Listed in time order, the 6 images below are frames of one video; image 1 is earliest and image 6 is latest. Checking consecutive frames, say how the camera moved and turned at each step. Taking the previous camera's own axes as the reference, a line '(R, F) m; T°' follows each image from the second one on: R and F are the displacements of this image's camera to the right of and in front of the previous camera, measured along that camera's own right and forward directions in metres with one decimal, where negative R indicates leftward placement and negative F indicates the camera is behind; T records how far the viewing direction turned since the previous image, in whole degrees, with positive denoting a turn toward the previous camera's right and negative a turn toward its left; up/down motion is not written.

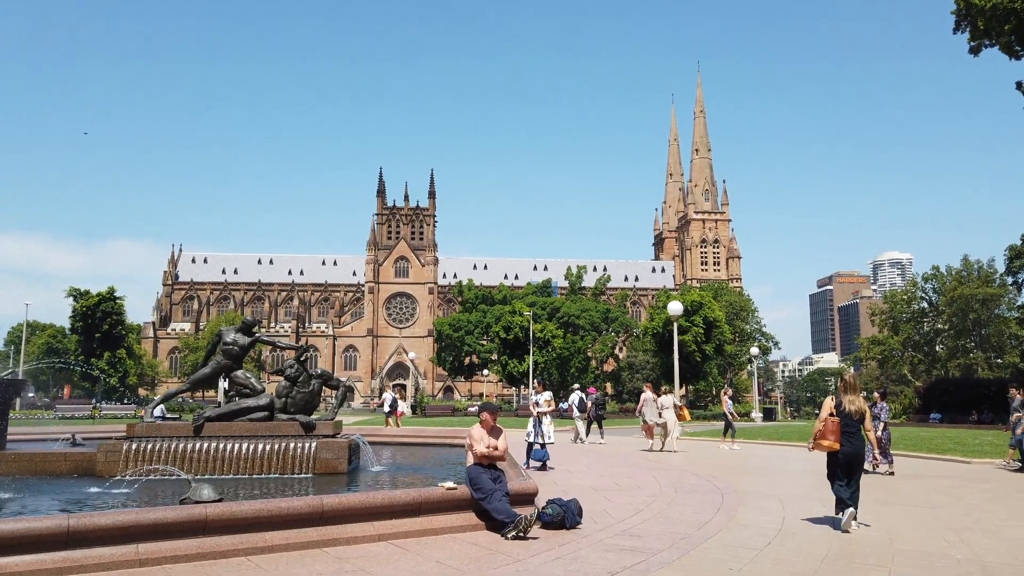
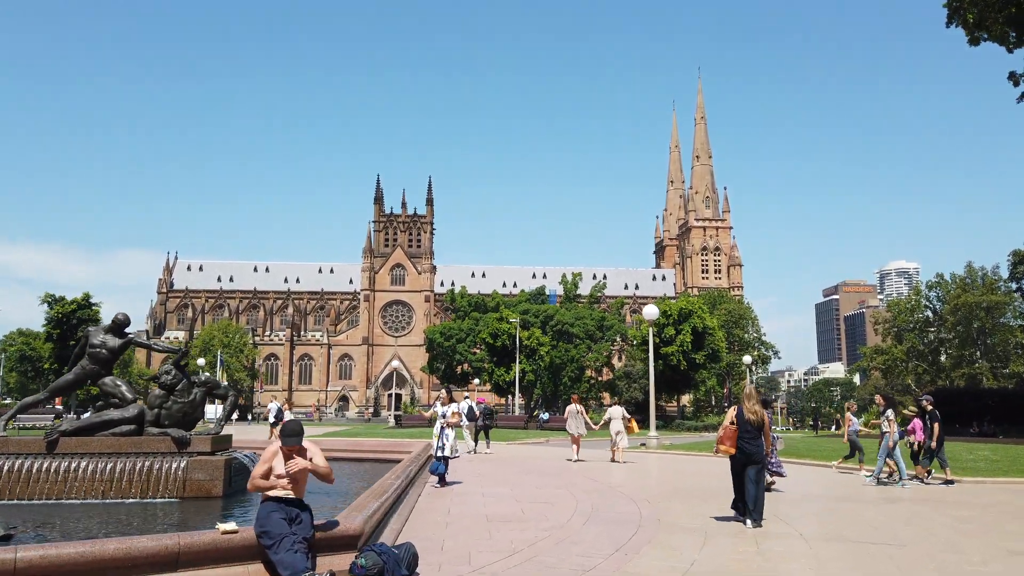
(+1.4, +1.7) m; 0°
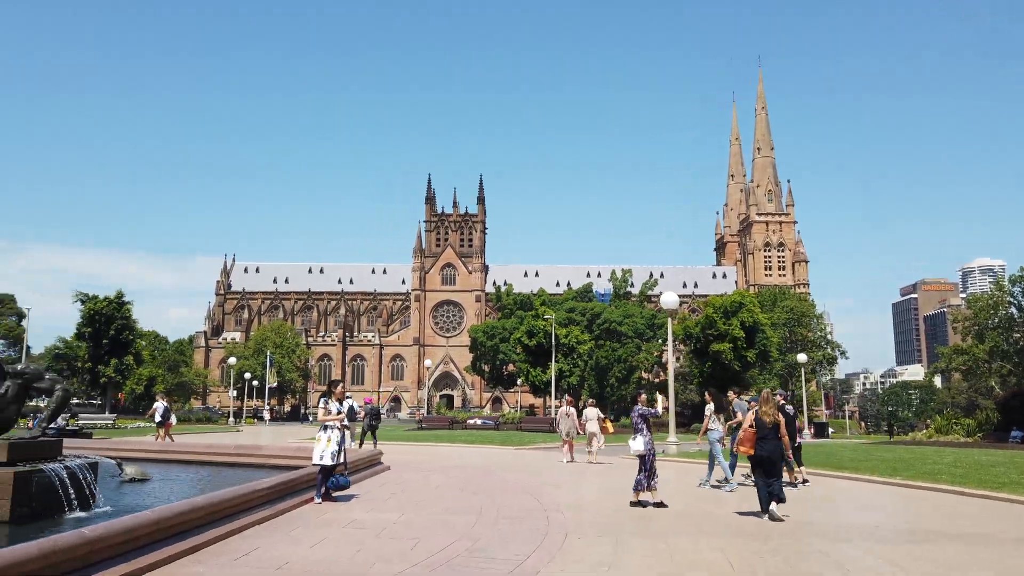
(+2.0, +2.9) m; -5°
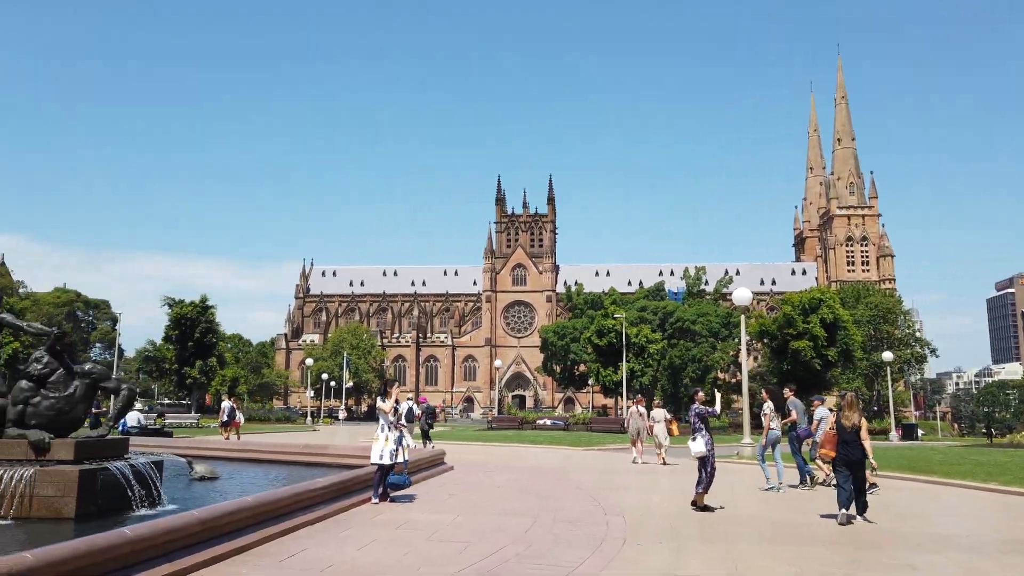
(+0.2, +0.3) m; -6°
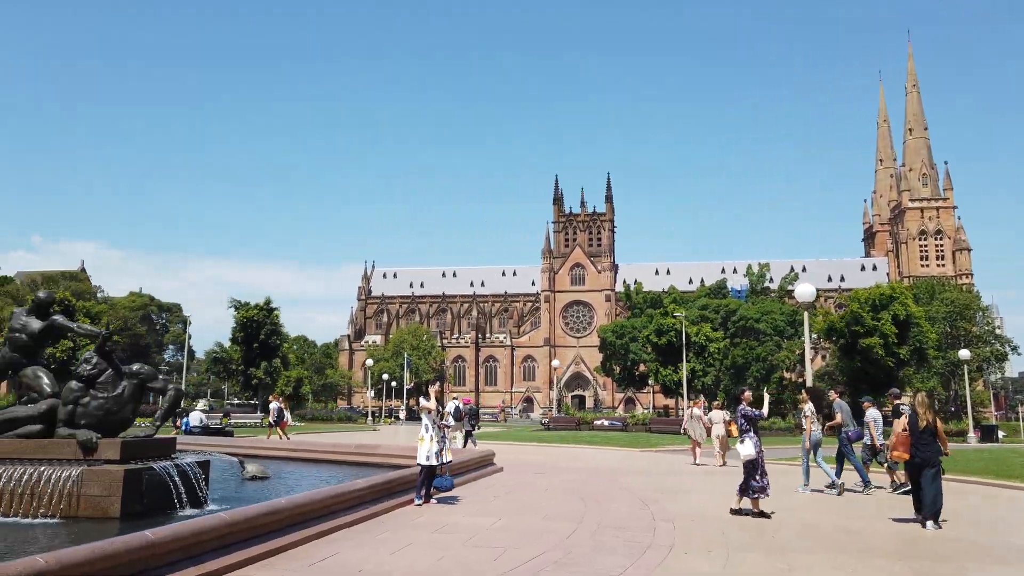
(+0.2, +0.3) m; -5°
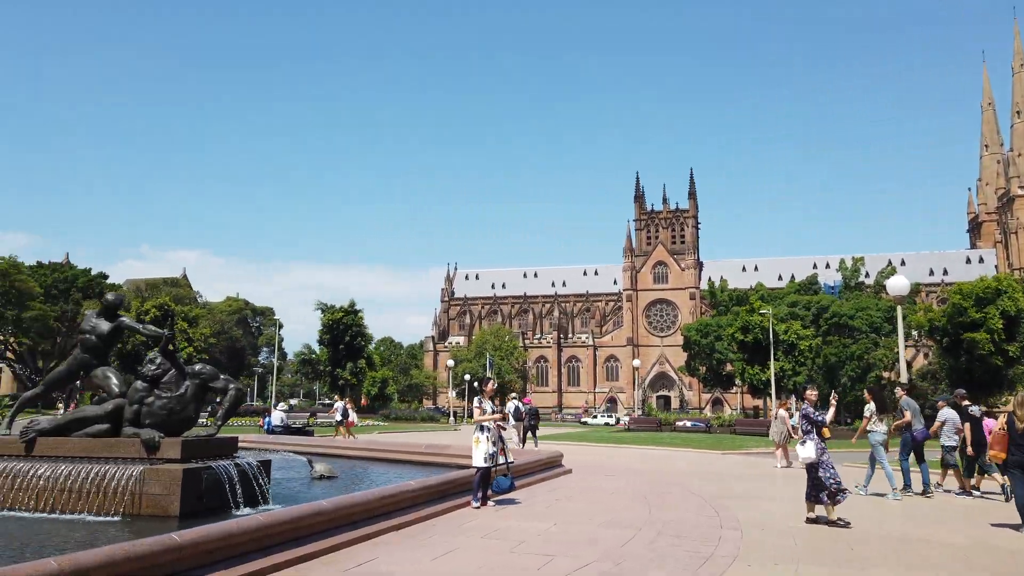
(+0.3, +0.4) m; -6°
